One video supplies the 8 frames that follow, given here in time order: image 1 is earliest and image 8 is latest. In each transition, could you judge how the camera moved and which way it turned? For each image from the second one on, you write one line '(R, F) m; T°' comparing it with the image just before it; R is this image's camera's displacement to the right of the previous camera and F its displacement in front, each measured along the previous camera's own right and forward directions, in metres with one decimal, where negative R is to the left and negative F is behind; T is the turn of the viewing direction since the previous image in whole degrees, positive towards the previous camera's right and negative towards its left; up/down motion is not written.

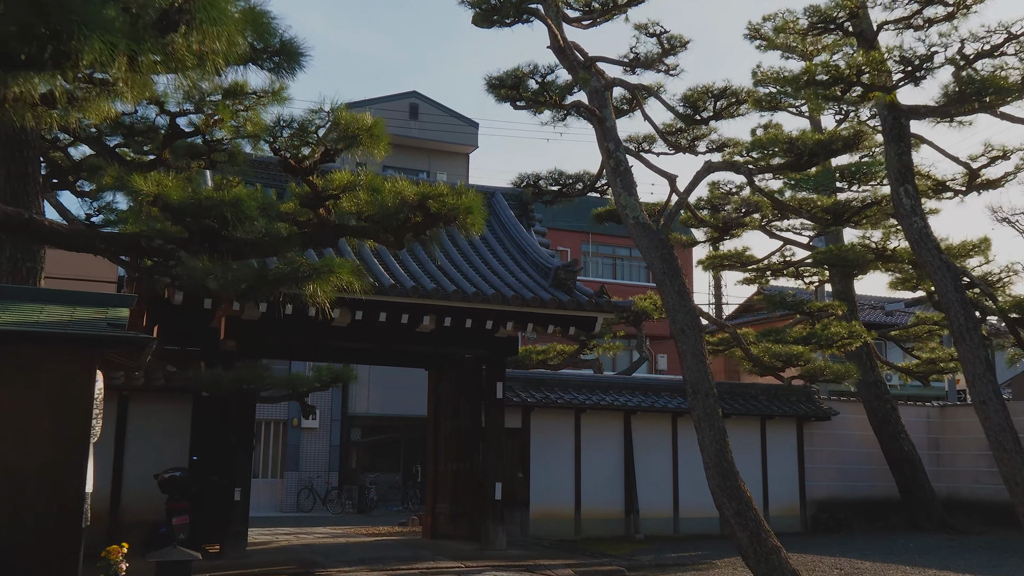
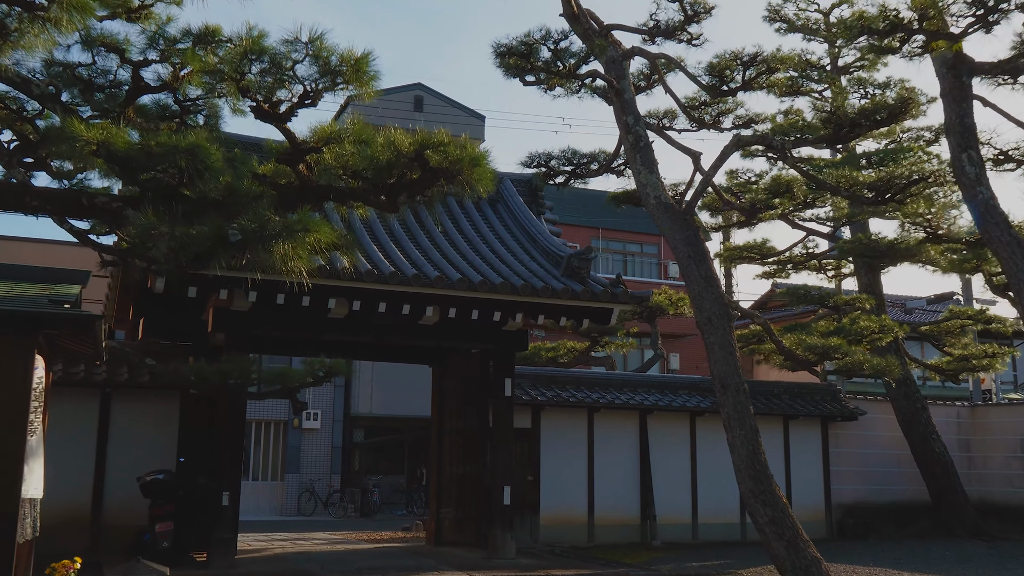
(0.0, +0.8) m; 0°
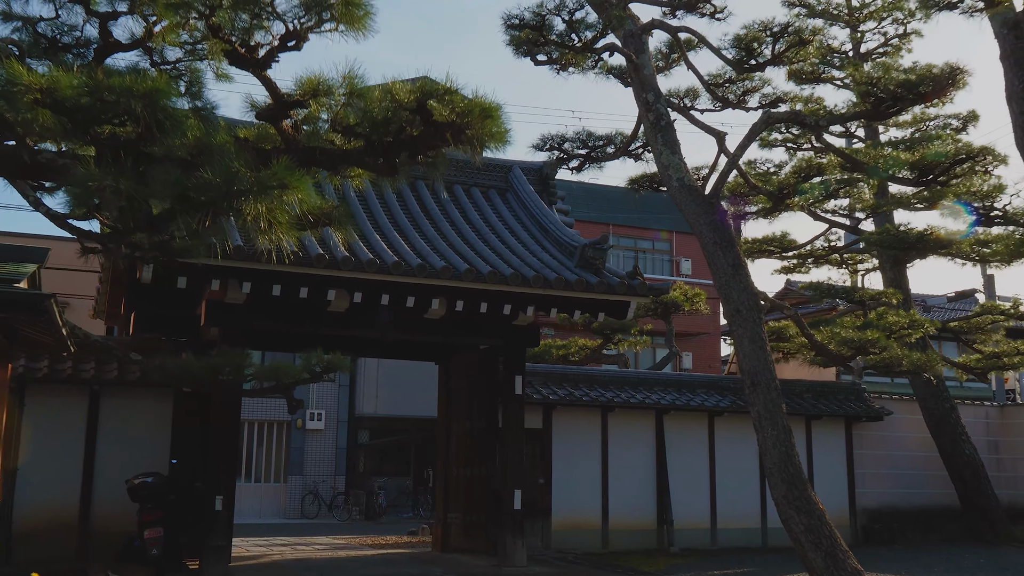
(0.0, +0.6) m; 0°
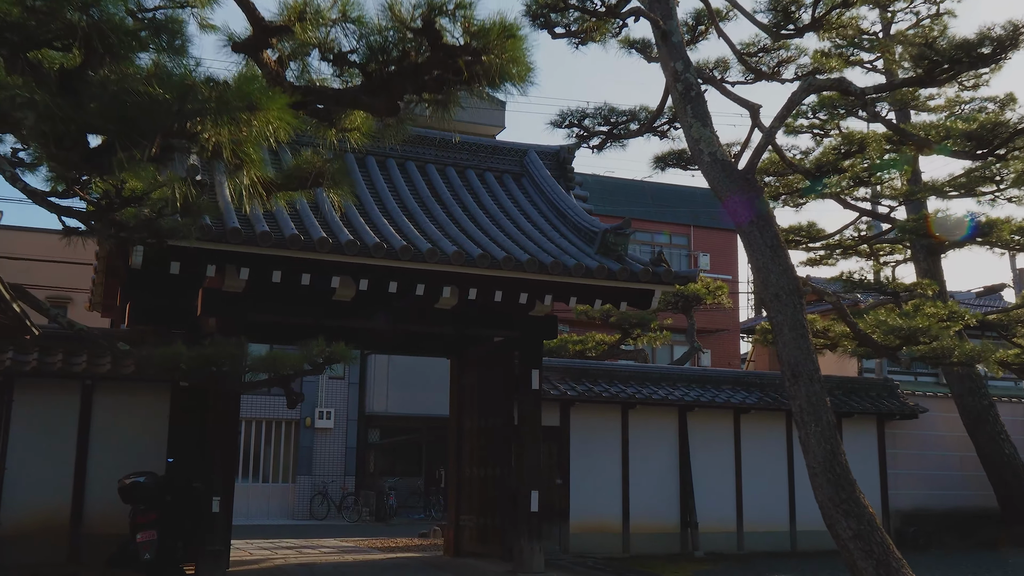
(0.0, +0.6) m; -1°
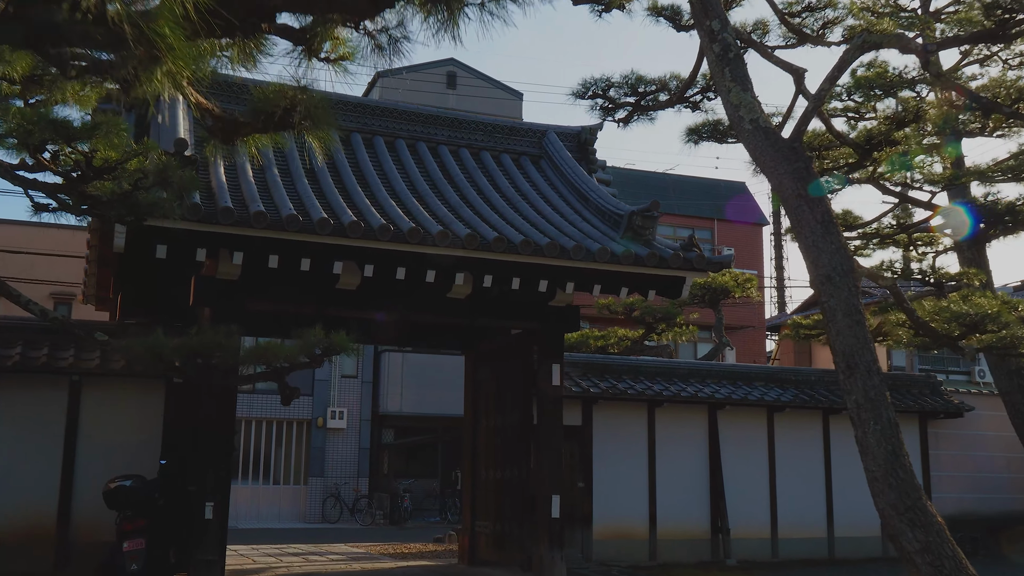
(0.0, +0.7) m; -1°
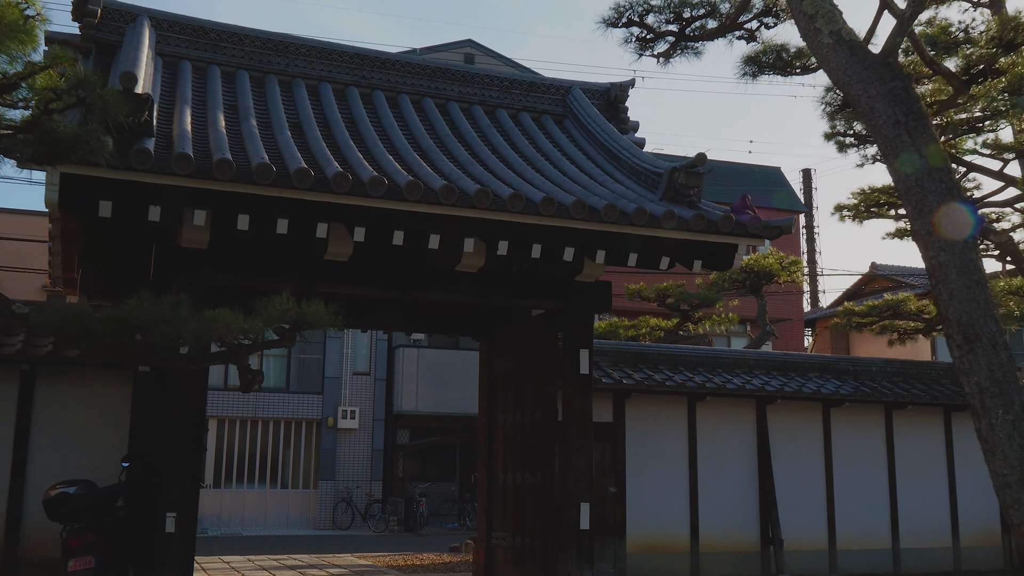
(0.0, +1.3) m; -1°
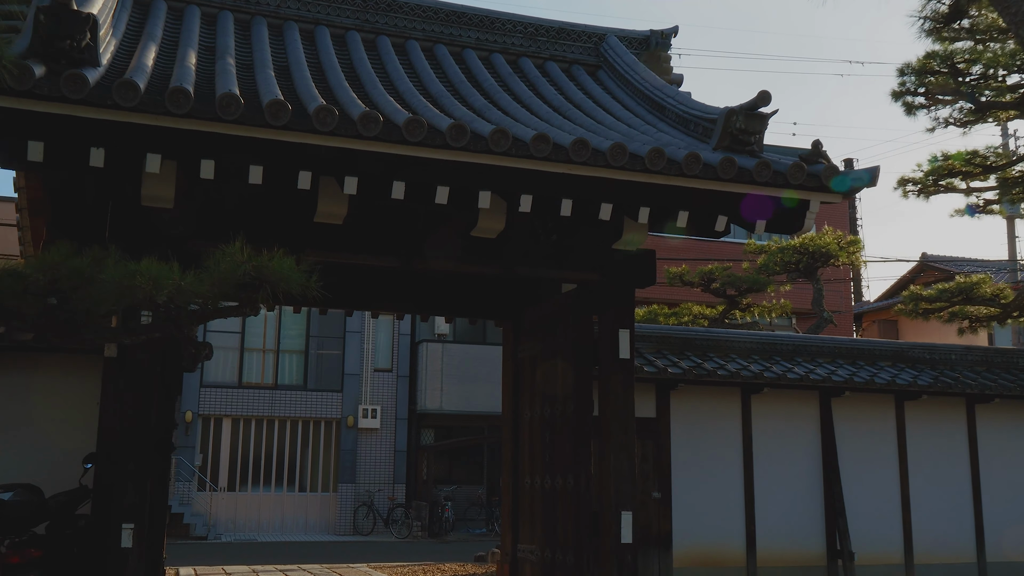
(0.0, +1.2) m; -2°
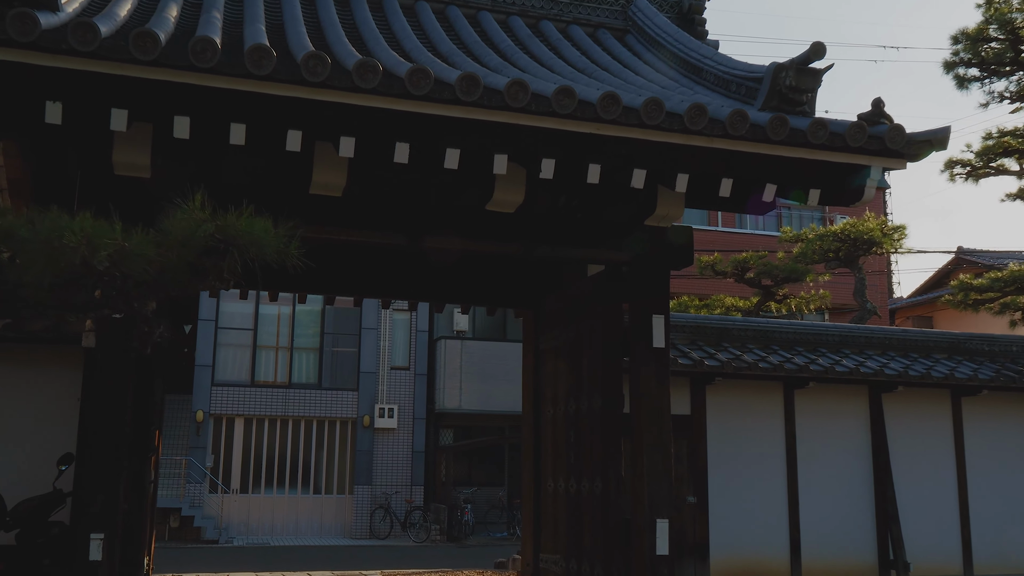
(0.0, +0.7) m; -1°
